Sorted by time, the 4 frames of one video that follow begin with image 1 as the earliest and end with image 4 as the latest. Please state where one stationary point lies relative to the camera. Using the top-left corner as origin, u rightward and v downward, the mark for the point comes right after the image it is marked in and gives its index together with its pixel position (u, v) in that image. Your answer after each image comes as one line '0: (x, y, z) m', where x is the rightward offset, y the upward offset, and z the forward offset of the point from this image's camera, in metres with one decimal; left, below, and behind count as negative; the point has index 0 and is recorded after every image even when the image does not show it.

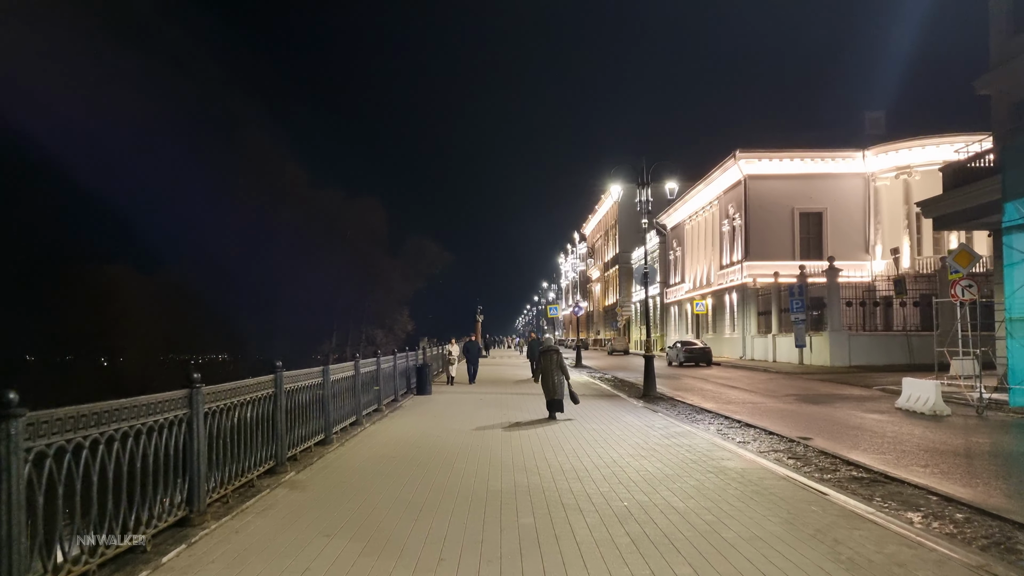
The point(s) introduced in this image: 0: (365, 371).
0: (-2.7, -1.5, +14.2) m
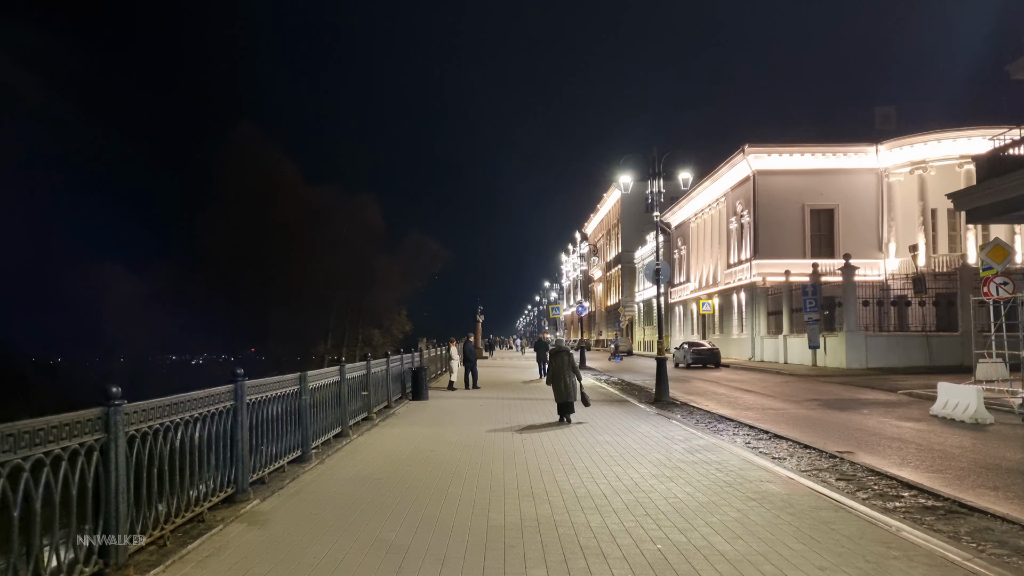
0: (-2.6, -1.5, +12.8) m
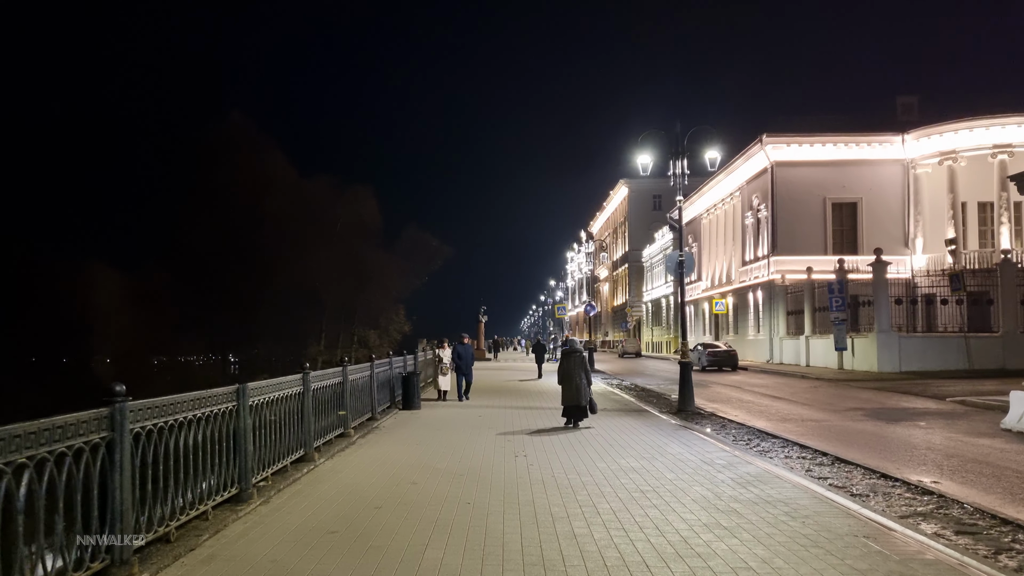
0: (-2.6, -1.3, +10.6) m
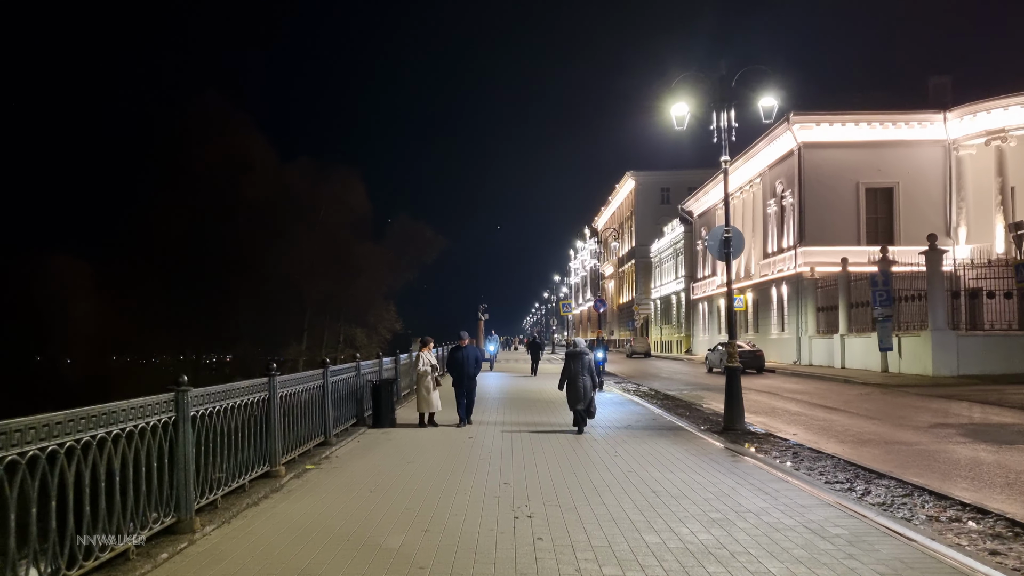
0: (-2.6, -1.1, +7.0) m
